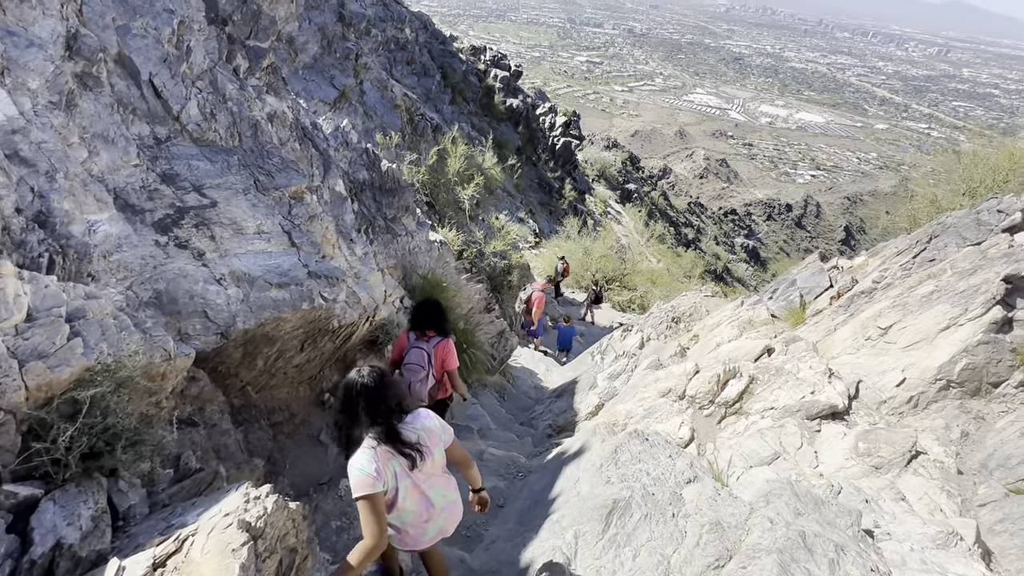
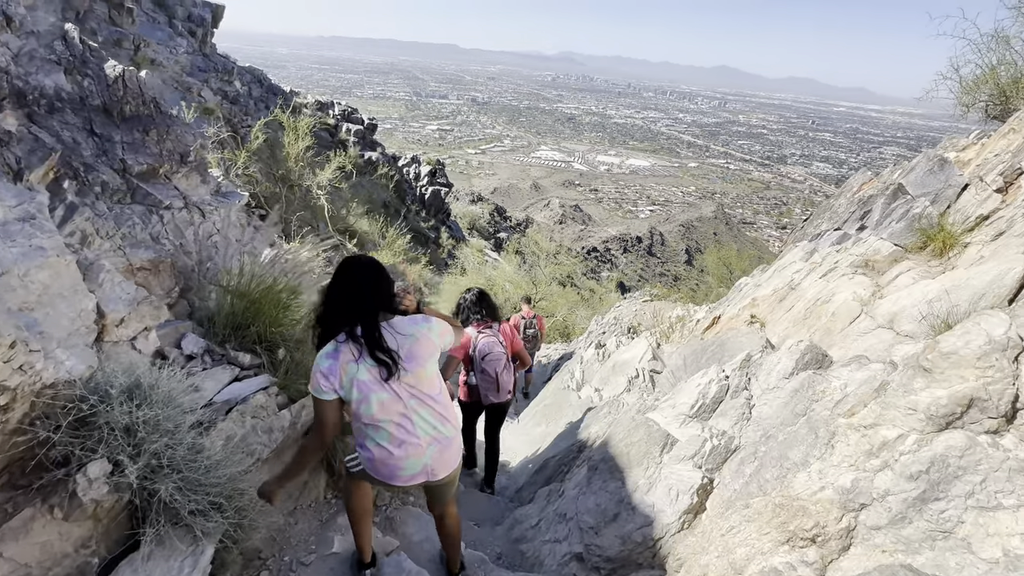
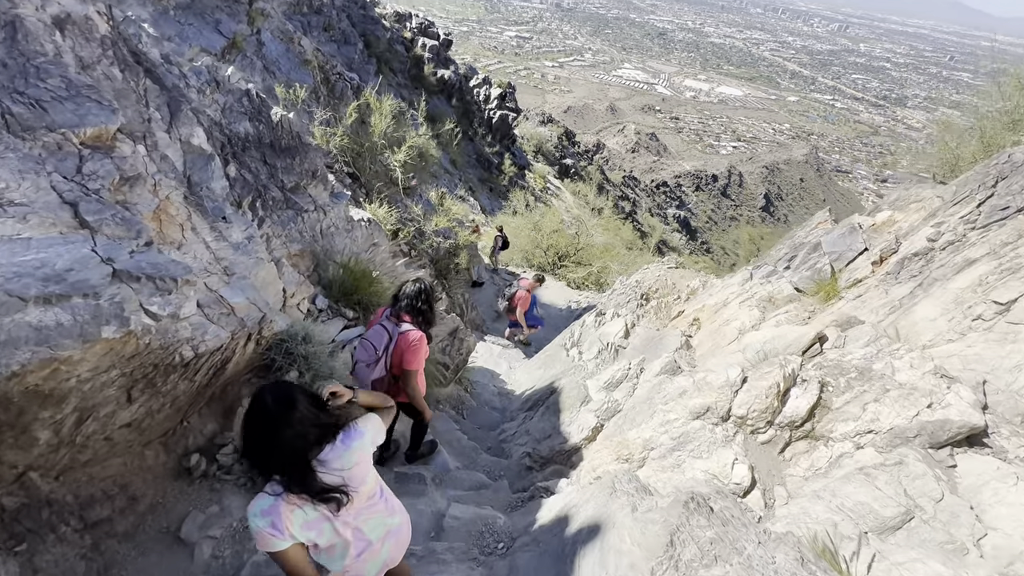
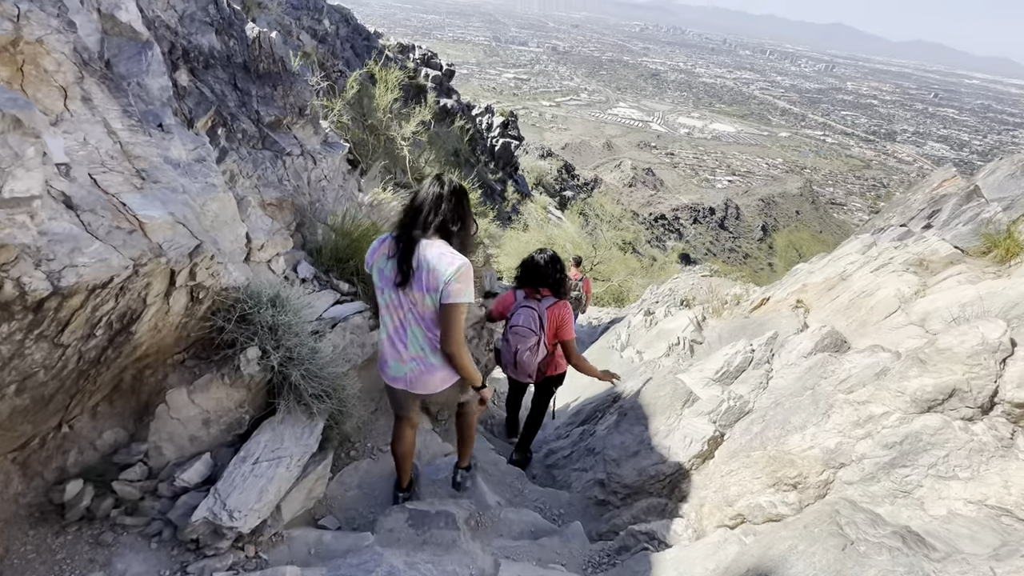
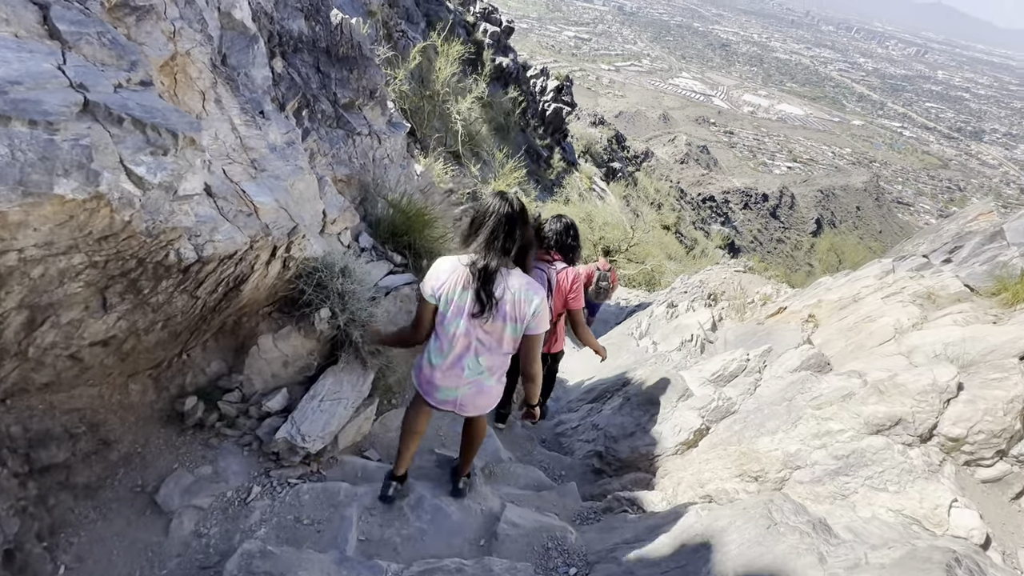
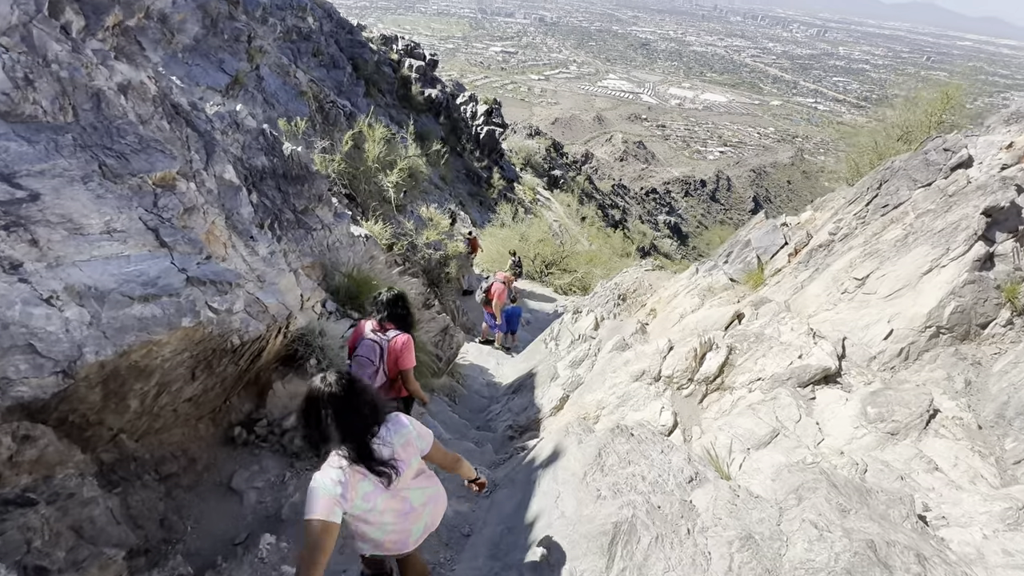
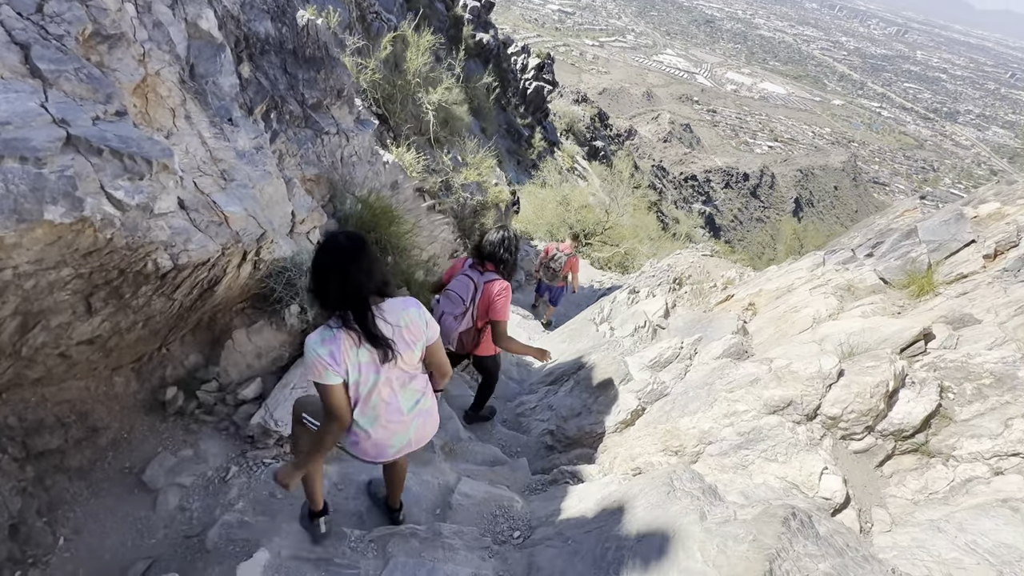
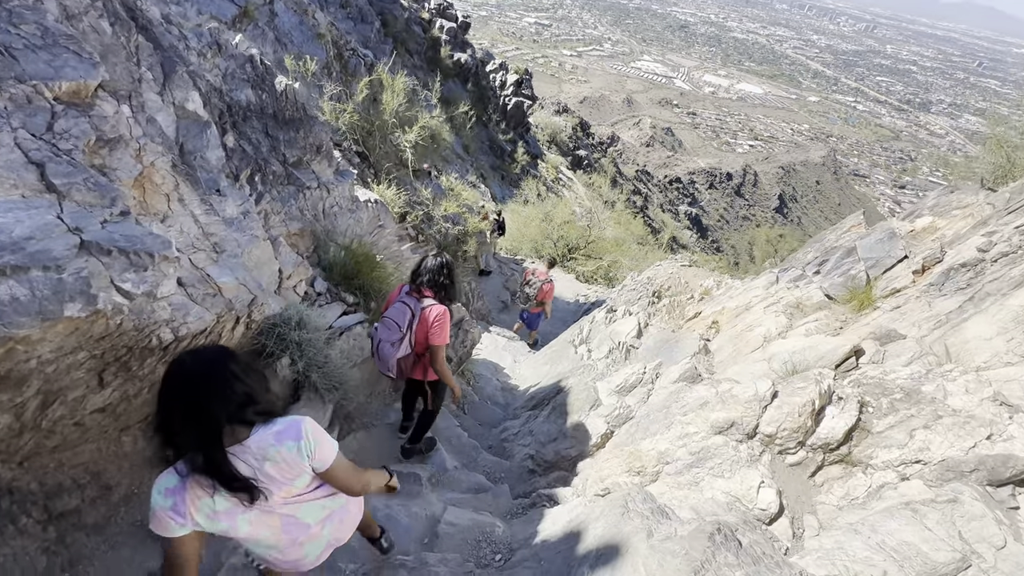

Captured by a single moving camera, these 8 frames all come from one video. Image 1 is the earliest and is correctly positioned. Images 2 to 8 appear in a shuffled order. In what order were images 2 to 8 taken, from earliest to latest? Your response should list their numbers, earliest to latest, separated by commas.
6, 3, 8, 7, 5, 4, 2
